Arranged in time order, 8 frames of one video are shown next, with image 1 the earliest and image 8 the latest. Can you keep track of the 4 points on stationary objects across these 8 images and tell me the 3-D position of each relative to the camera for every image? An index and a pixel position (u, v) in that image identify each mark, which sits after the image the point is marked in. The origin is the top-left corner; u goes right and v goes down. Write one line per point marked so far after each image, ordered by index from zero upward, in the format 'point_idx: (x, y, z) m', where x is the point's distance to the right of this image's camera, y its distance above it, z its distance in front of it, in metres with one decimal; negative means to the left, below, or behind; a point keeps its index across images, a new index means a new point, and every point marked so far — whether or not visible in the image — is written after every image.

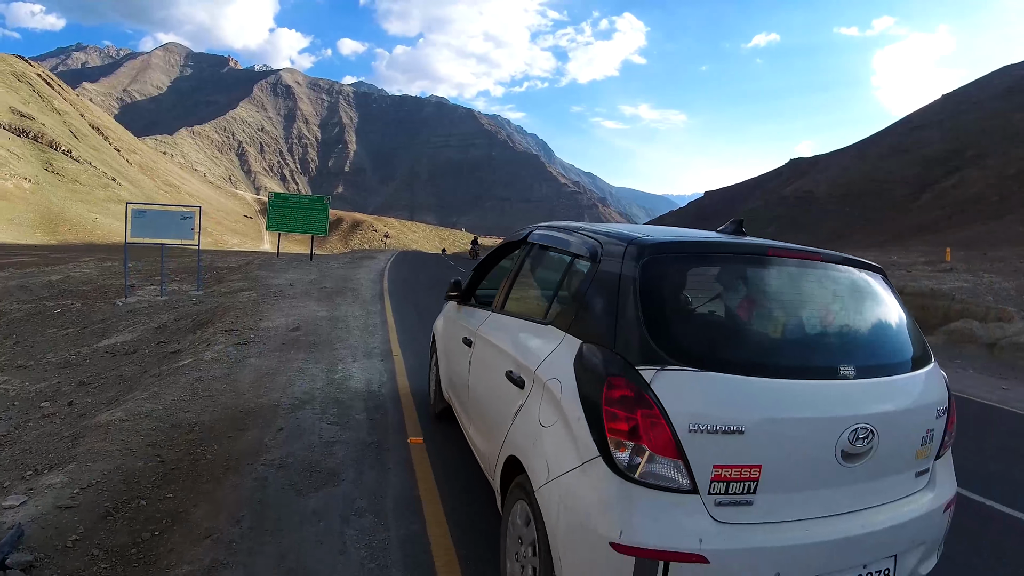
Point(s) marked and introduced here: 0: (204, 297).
0: (-6.9, -0.2, +13.2) m
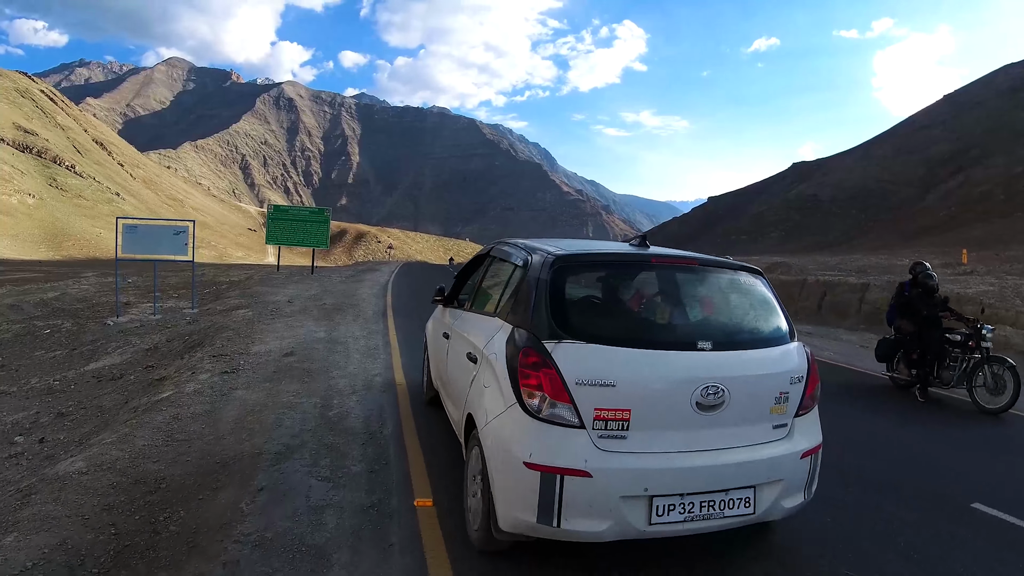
0: (-6.7, -0.6, +12.6) m
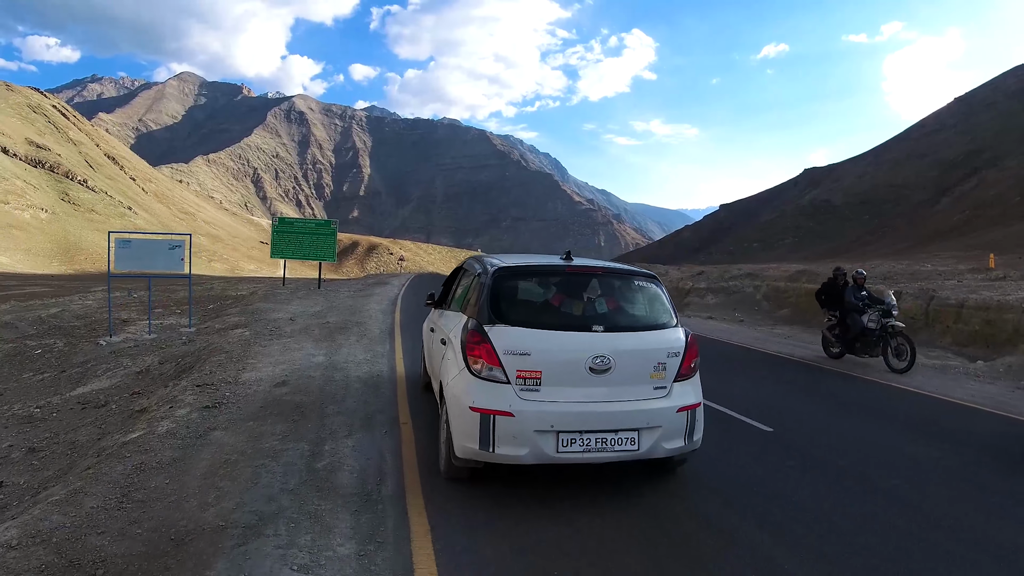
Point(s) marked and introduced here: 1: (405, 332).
0: (-6.4, -0.9, +11.8) m
1: (-2.1, -0.8, +10.6) m
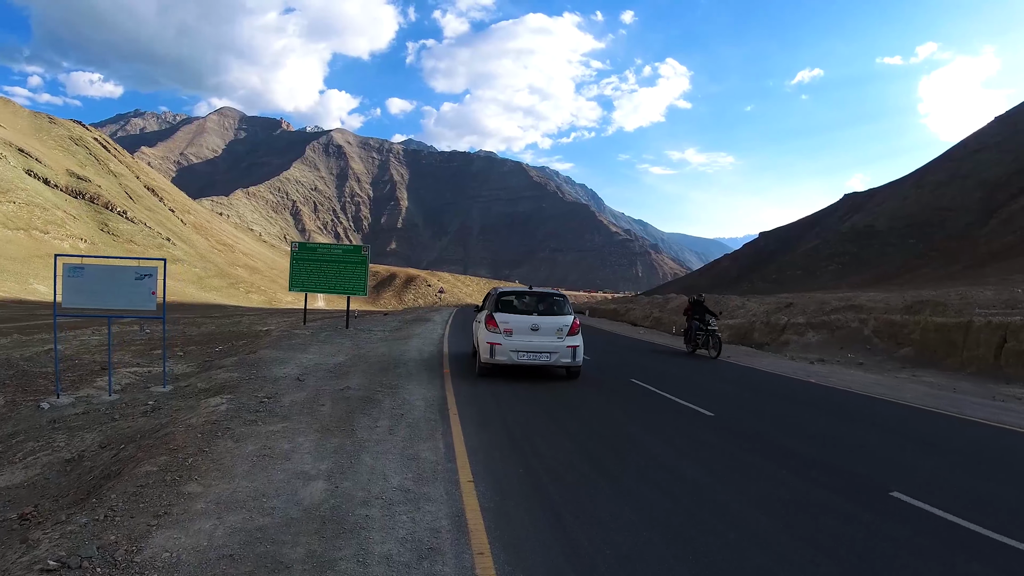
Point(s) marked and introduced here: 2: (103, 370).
0: (-4.9, -1.6, +8.3) m
1: (-0.7, -1.4, +6.9) m
2: (-8.8, -1.6, +12.1) m
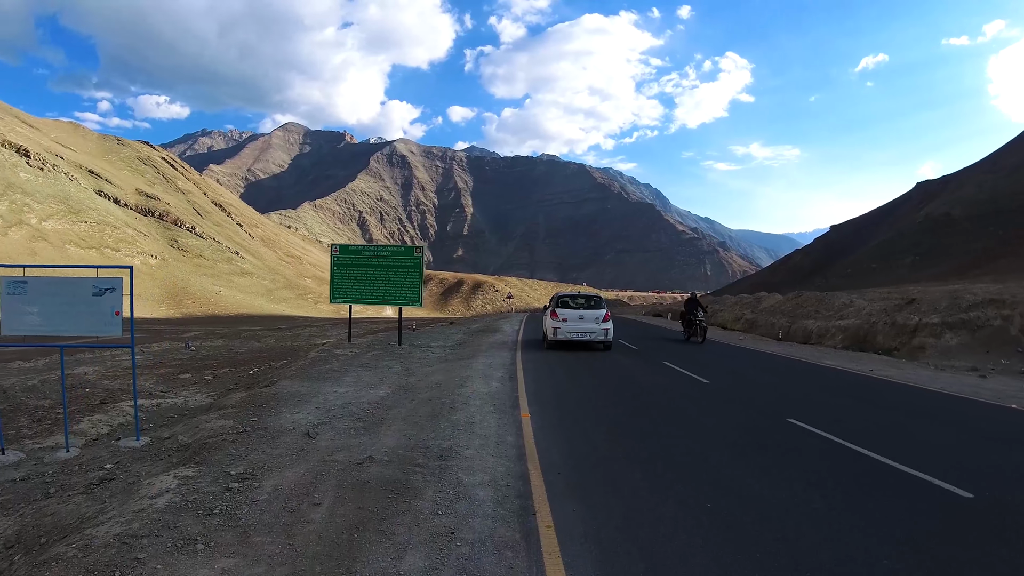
0: (-3.8, -1.8, +5.9) m
1: (+0.2, -1.4, +4.1) m
2: (-7.2, -1.9, +10.1) m
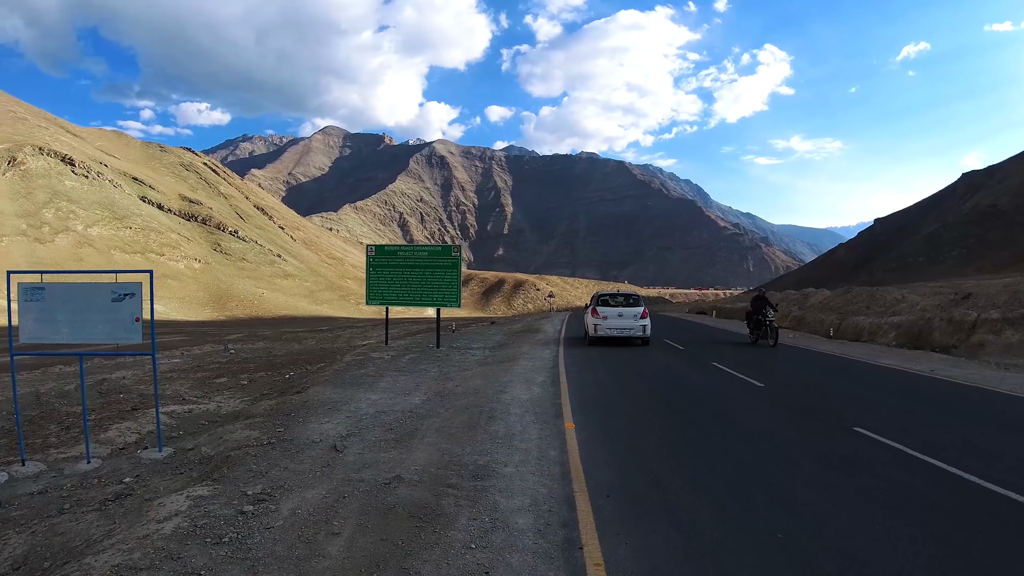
0: (-3.4, -1.8, +5.6) m
1: (+0.5, -1.4, +3.5) m
2: (-6.5, -2.0, +10.1) m
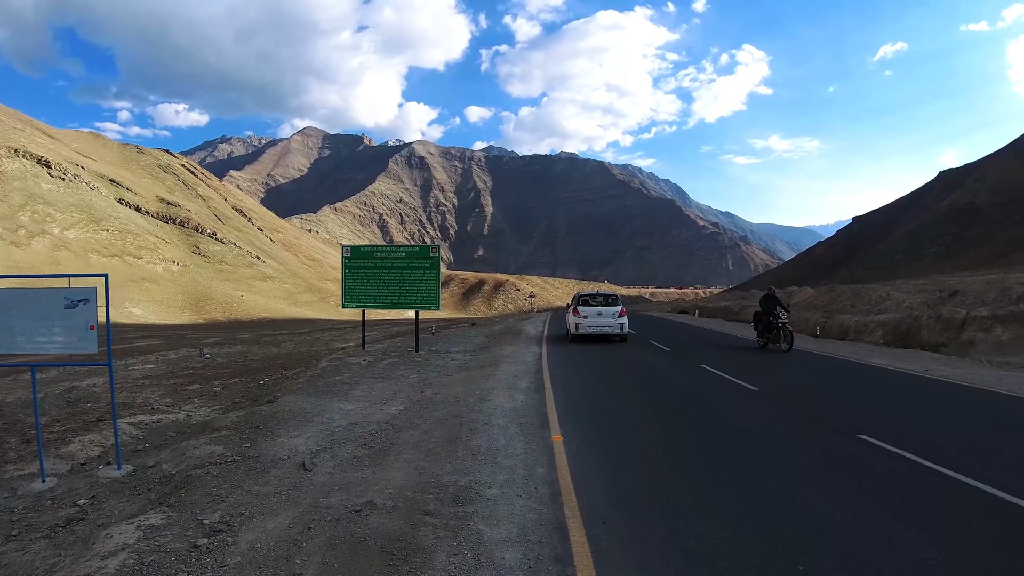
0: (-3.6, -1.8, +5.2) m
1: (+0.4, -1.4, +3.2) m
2: (-6.8, -2.1, +9.5) m
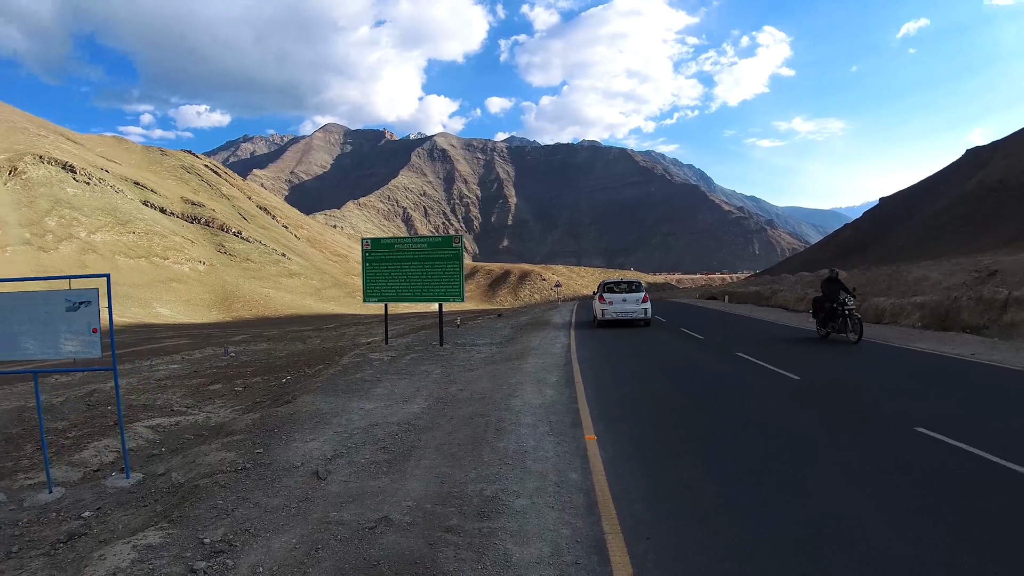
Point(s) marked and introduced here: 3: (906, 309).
0: (-3.3, -1.8, +4.9) m
1: (+0.6, -1.4, +2.8) m
2: (-6.4, -2.1, +9.4) m
3: (+13.5, -0.8, +19.9) m
